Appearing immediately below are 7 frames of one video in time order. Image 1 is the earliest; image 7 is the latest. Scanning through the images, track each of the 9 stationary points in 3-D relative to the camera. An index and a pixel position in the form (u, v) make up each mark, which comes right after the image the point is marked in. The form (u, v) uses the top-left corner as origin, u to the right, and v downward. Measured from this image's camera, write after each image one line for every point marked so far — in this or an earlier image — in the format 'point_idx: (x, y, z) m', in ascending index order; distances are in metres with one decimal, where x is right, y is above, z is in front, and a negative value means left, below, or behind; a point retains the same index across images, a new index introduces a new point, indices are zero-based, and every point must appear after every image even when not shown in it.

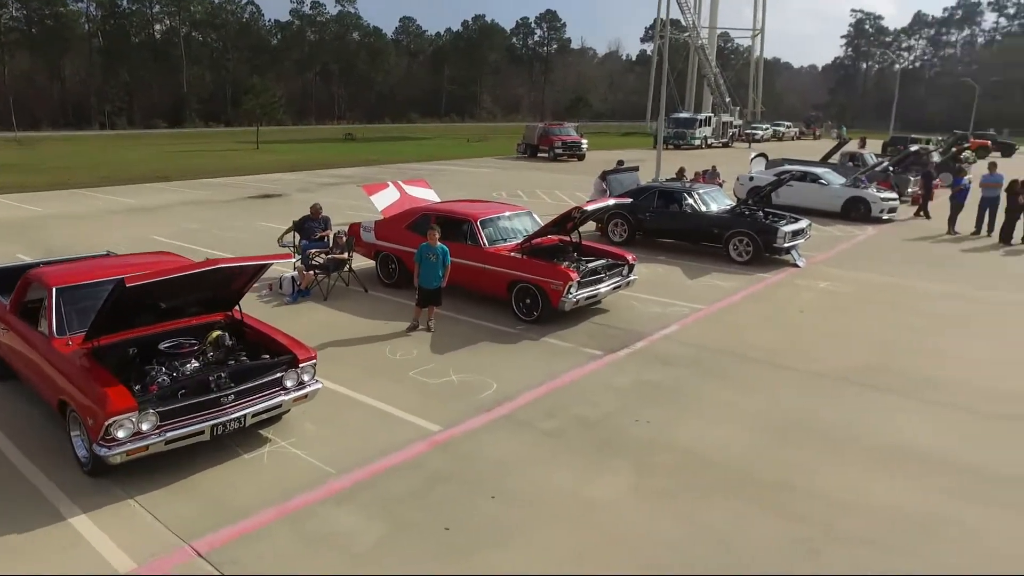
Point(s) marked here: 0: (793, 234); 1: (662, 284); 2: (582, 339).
0: (+4.5, +0.9, +13.0) m
1: (+2.2, 0.0, +11.6) m
2: (+0.8, -0.6, +8.8) m
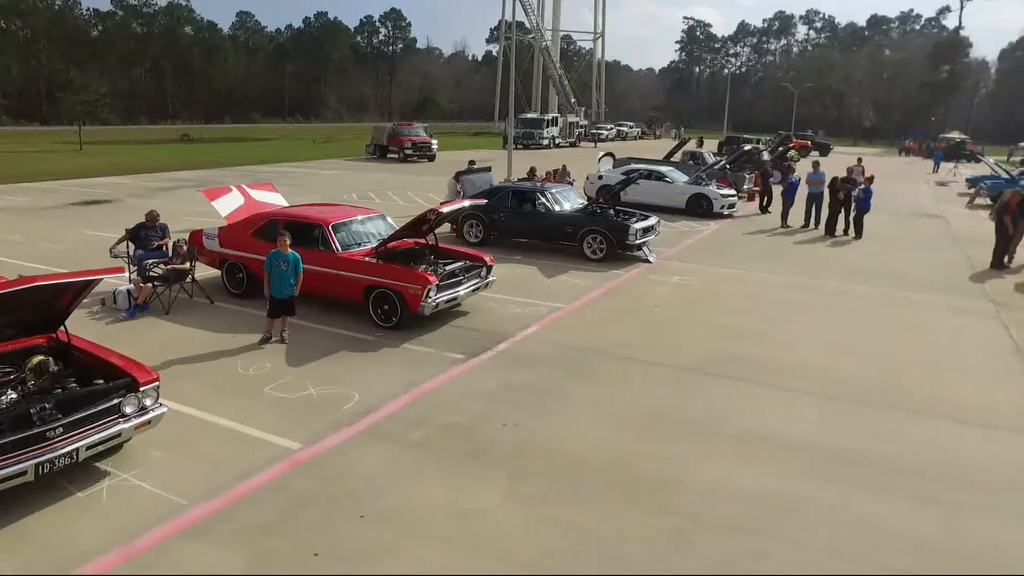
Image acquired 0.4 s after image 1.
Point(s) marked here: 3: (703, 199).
0: (+2.2, +0.9, +13.4) m
1: (+0.1, 0.0, +11.7) m
2: (-0.7, -0.6, +8.7) m
3: (+4.7, +2.2, +19.6) m
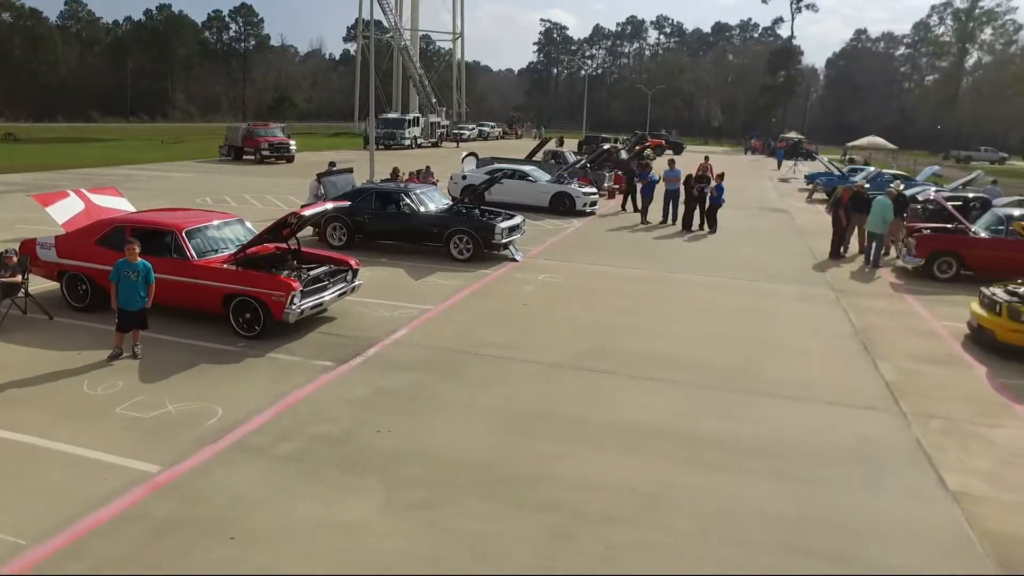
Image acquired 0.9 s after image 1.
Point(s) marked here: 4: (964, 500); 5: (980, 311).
0: (-0.1, +1.0, +13.5) m
1: (-1.8, 0.0, +11.5) m
2: (-2.1, -0.6, +8.4) m
3: (+1.3, +2.2, +20.1) m
4: (+3.3, -1.5, +5.8) m
5: (+5.8, -0.3, +9.9) m
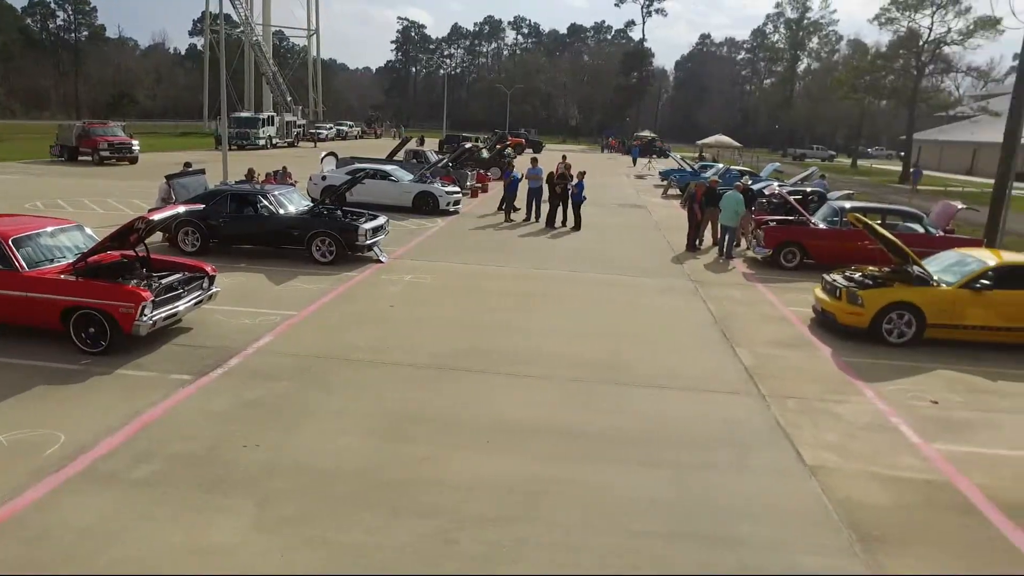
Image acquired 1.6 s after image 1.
0: (-2.3, +0.9, +13.2) m
1: (-3.6, -0.1, +10.9) m
2: (-3.4, -0.7, +7.8) m
3: (-2.0, +2.2, +19.9) m
4: (+2.4, -1.4, +6.2) m
5: (+4.1, -0.1, +10.7) m
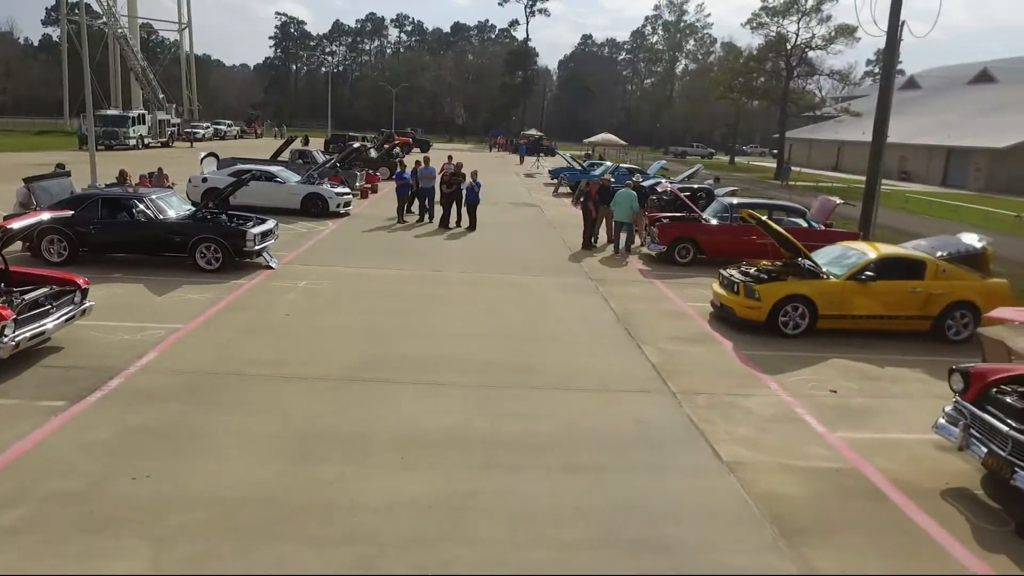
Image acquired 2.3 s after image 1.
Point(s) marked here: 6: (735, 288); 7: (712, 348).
0: (-3.9, +0.8, +12.5) m
1: (-4.9, -0.2, +10.1) m
2: (-4.2, -0.9, +7.0) m
3: (-4.6, +2.1, +19.2) m
4: (+1.7, -1.4, +6.2) m
5: (+2.8, 0.0, +10.9) m
6: (+2.9, 0.0, +10.6) m
7: (+2.4, -0.7, +9.6) m
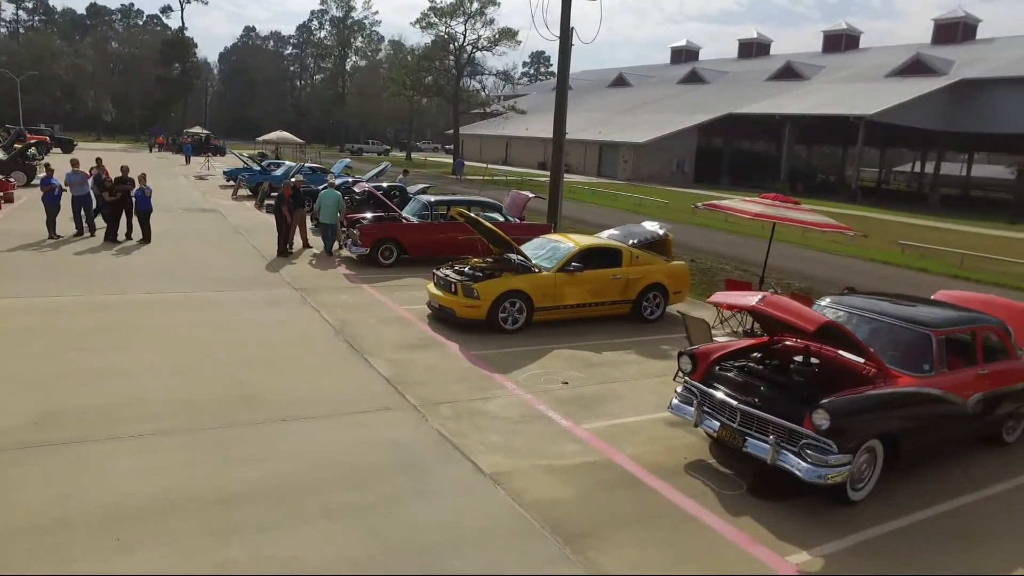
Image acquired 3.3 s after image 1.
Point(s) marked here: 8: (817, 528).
0: (-7.9, +0.3, +9.6) m
1: (-7.7, -0.8, +7.0) m
2: (-5.9, -1.4, +4.5) m
3: (-11.1, +1.4, +15.5) m
4: (-0.1, -1.4, +5.9) m
5: (-1.0, -0.1, +10.7) m
6: (-0.8, 0.0, +10.4) m
7: (-0.8, -0.7, +9.3) m
8: (+2.1, -1.7, +5.6) m
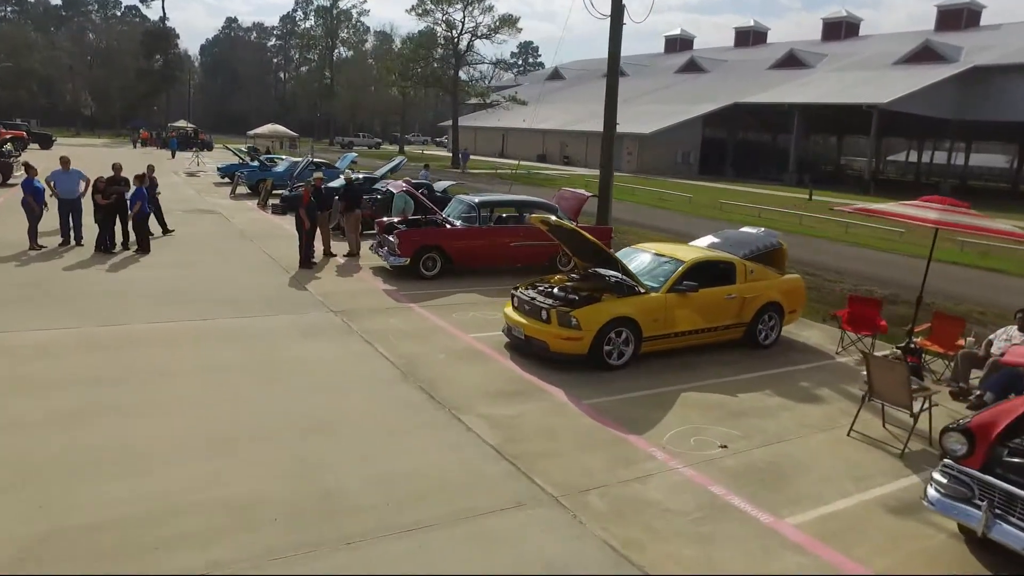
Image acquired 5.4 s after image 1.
0: (-6.8, -0.1, +7.5) m
1: (-6.6, -1.2, +4.9) m
2: (-4.7, -1.8, +2.4) m
3: (-10.2, +1.1, +13.3) m
4: (+1.1, -1.7, +4.0) m
5: (+0.1, -0.3, +8.7) m
6: (+0.3, -0.3, +8.4) m
7: (+0.3, -1.0, +7.3) m
8: (+3.3, -2.0, +3.7) m
